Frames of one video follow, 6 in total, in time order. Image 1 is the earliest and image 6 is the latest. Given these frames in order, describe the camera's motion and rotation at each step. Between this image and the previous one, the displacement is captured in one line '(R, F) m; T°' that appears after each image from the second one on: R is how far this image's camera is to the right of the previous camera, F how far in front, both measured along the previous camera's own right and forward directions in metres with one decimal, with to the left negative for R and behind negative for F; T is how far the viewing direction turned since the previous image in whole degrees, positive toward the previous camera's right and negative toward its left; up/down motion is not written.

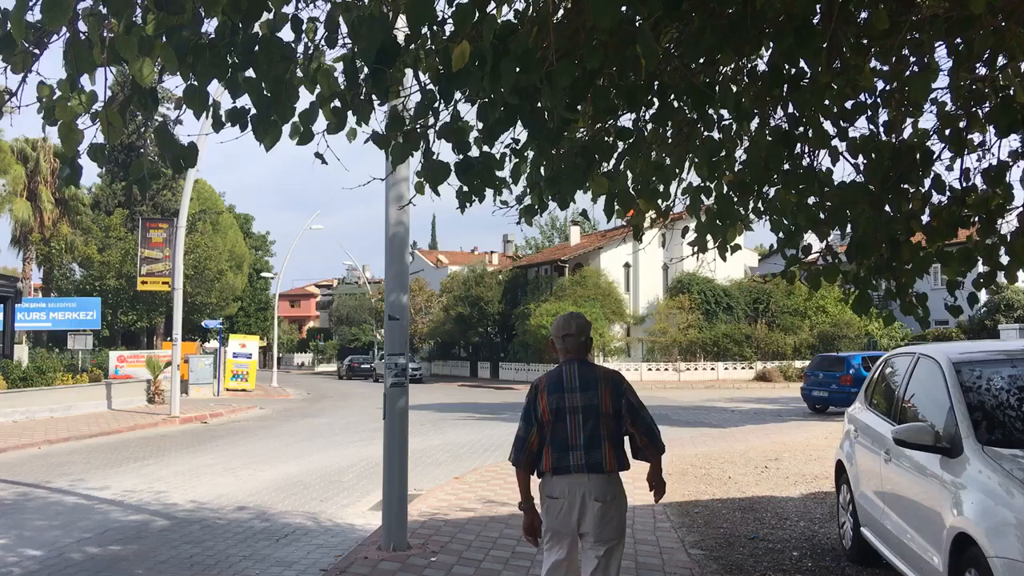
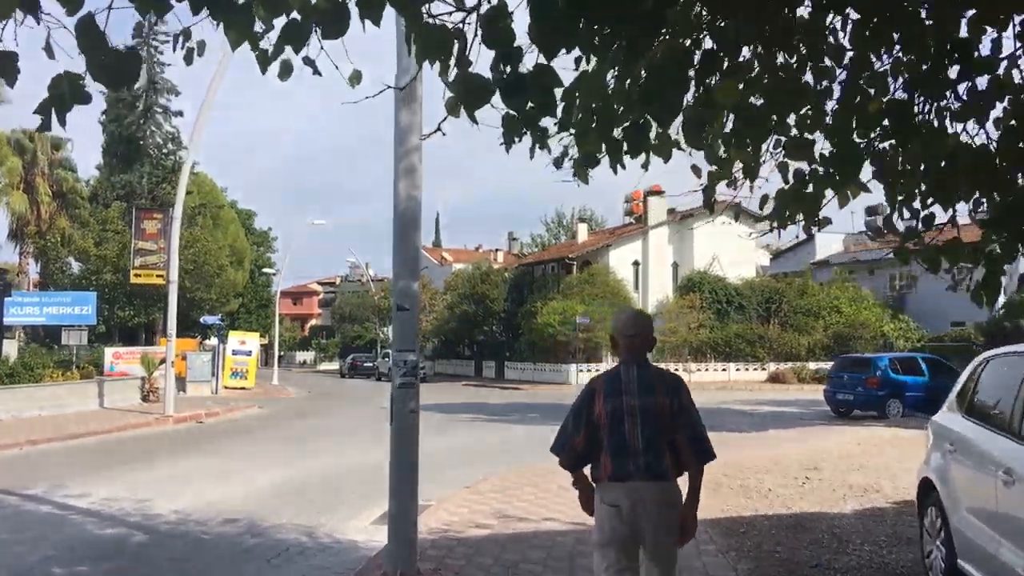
(-0.2, +1.1) m; 0°
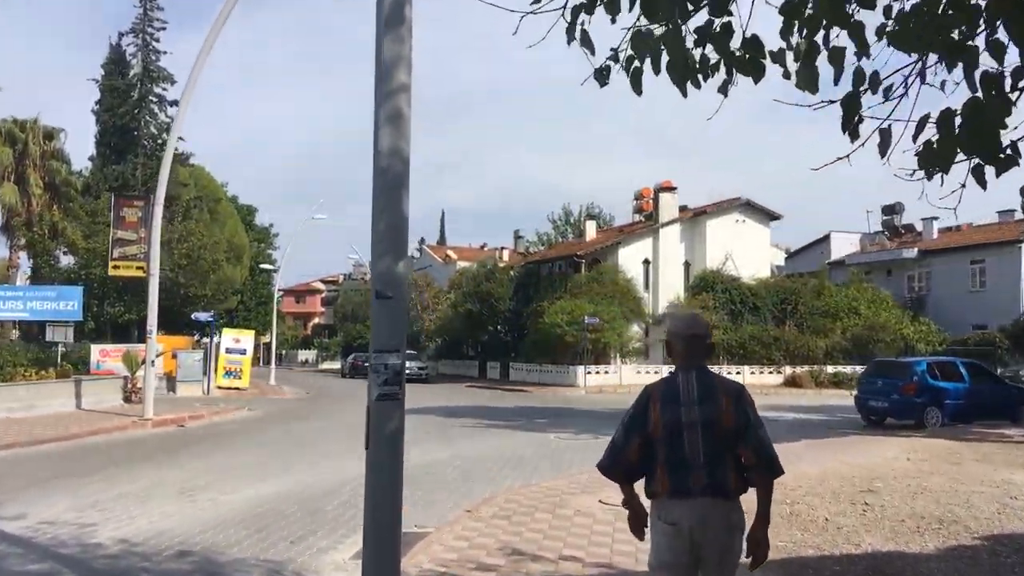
(-0.1, +1.6) m; 0°
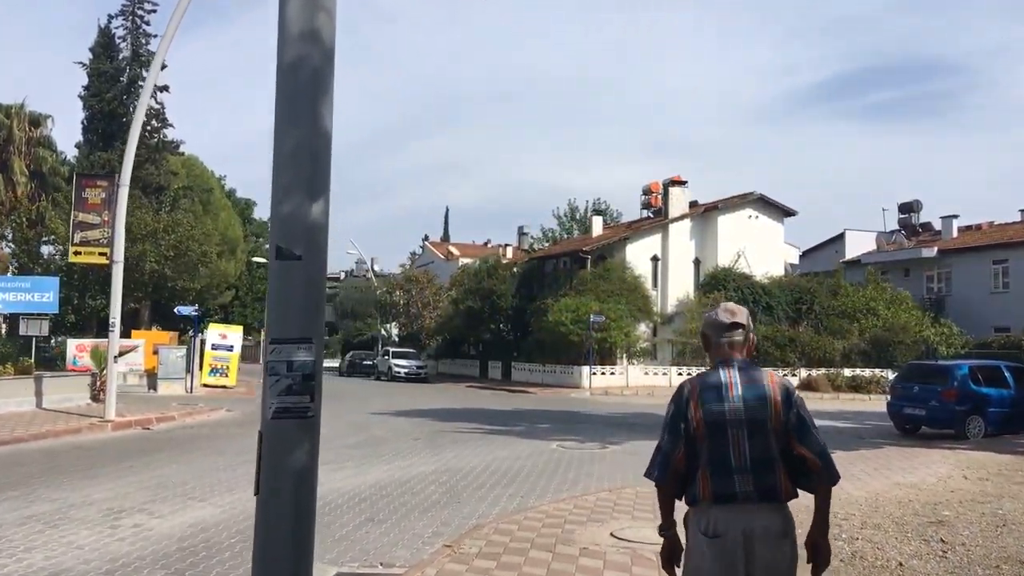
(+0.1, +1.8) m; 0°
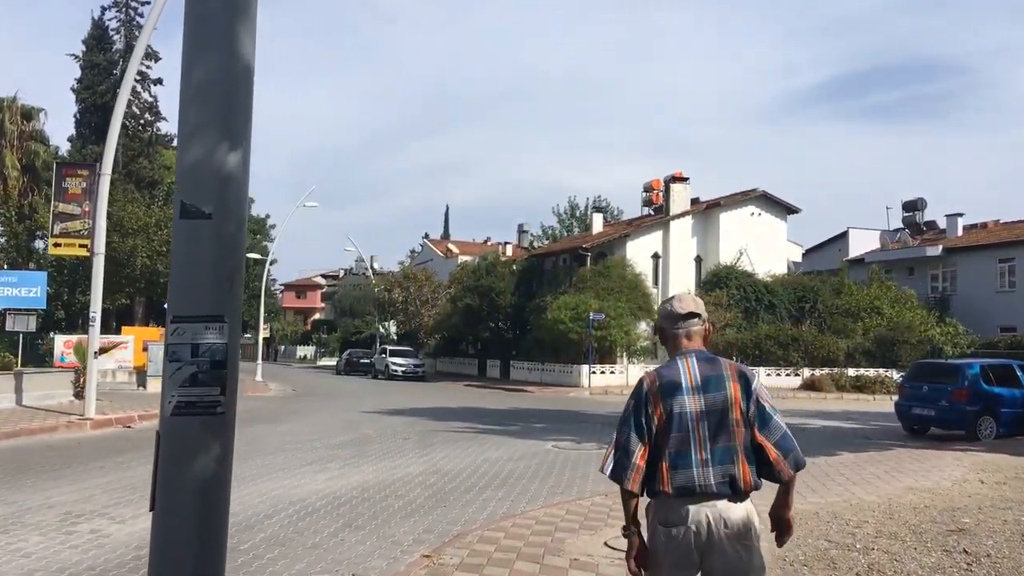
(+0.1, +0.6) m; 0°
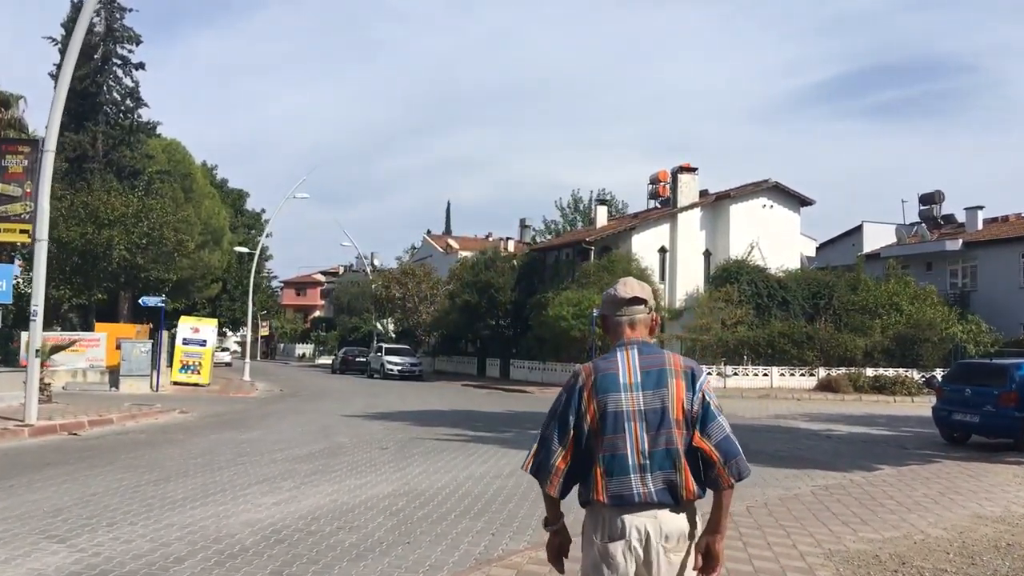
(+0.2, +1.9) m; 0°
